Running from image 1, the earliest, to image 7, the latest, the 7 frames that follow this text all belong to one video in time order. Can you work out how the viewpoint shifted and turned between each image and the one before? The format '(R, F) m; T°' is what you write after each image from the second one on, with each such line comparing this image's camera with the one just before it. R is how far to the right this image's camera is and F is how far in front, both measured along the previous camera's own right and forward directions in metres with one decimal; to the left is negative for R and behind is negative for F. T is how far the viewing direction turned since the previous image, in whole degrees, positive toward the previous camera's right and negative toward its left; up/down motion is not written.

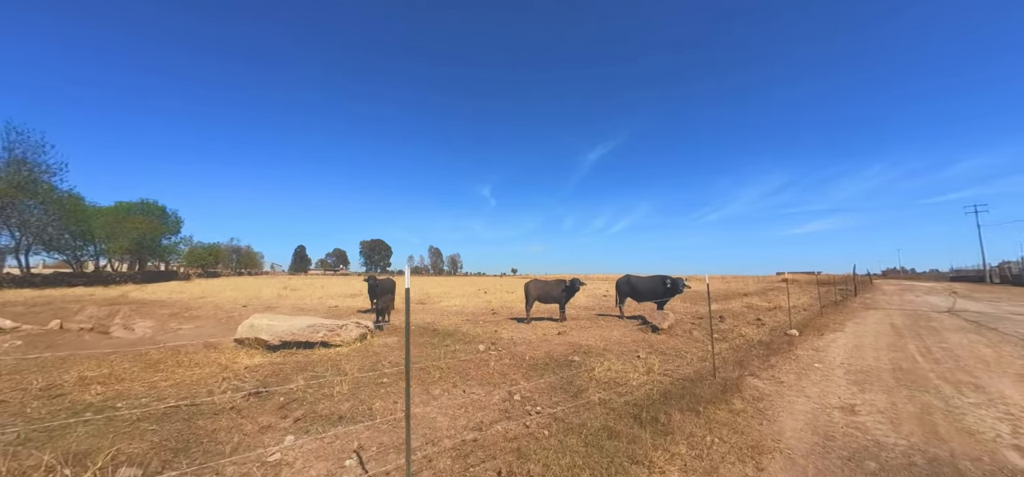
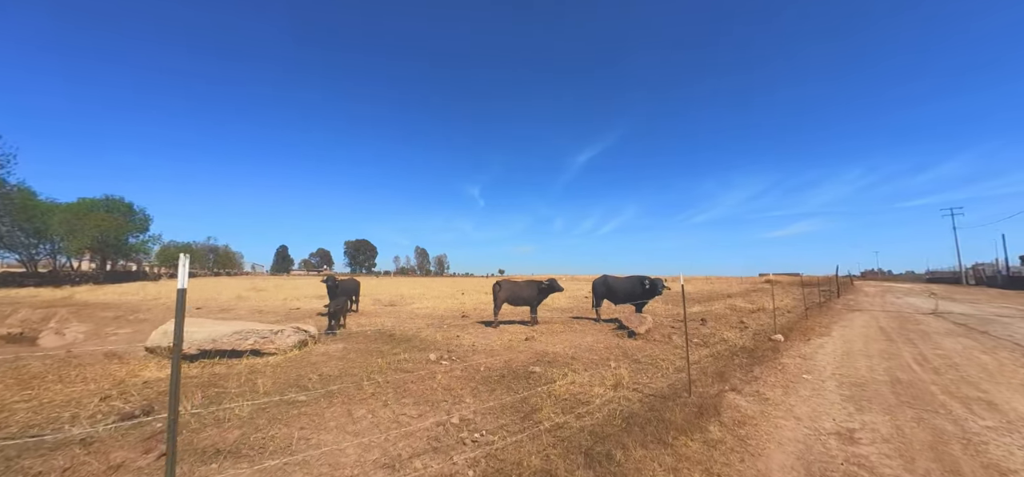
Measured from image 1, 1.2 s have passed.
(+0.9, +1.3) m; +2°
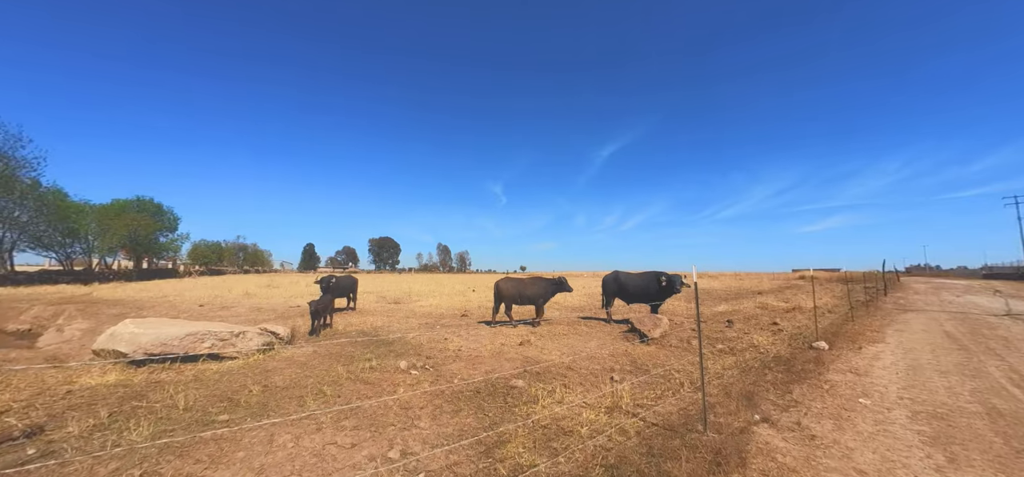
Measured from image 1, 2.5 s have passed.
(+0.9, +1.6) m; -3°
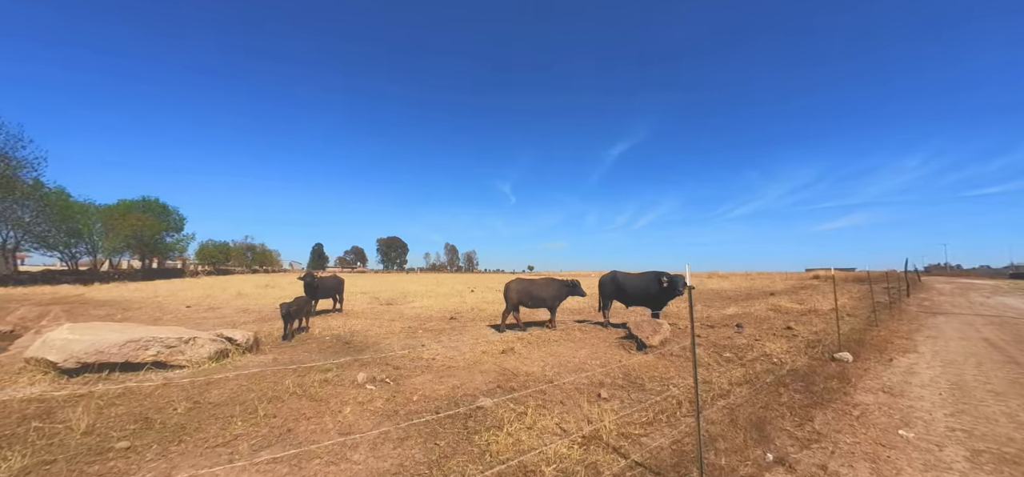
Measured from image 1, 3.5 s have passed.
(+0.7, +1.1) m; -1°
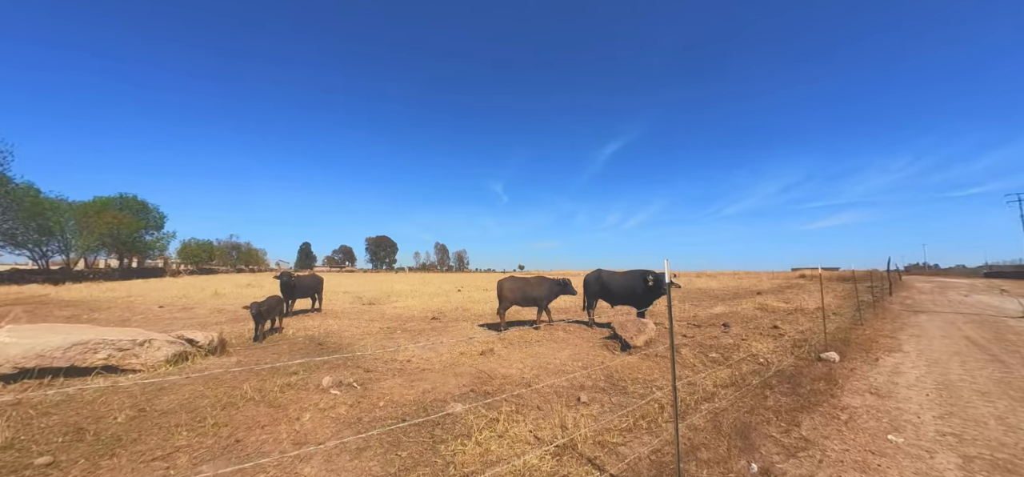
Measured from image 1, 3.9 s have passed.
(+0.3, +0.4) m; +1°
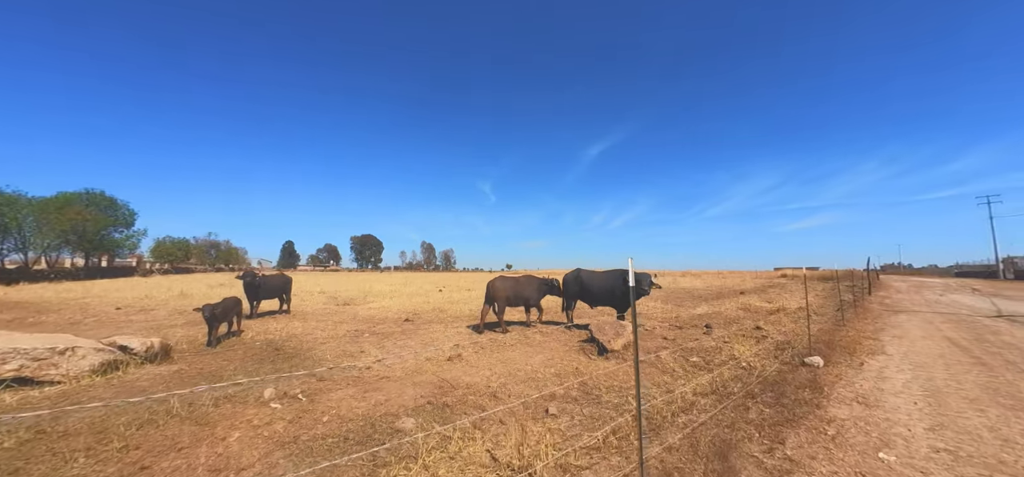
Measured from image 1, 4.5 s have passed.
(+0.4, +0.6) m; +2°
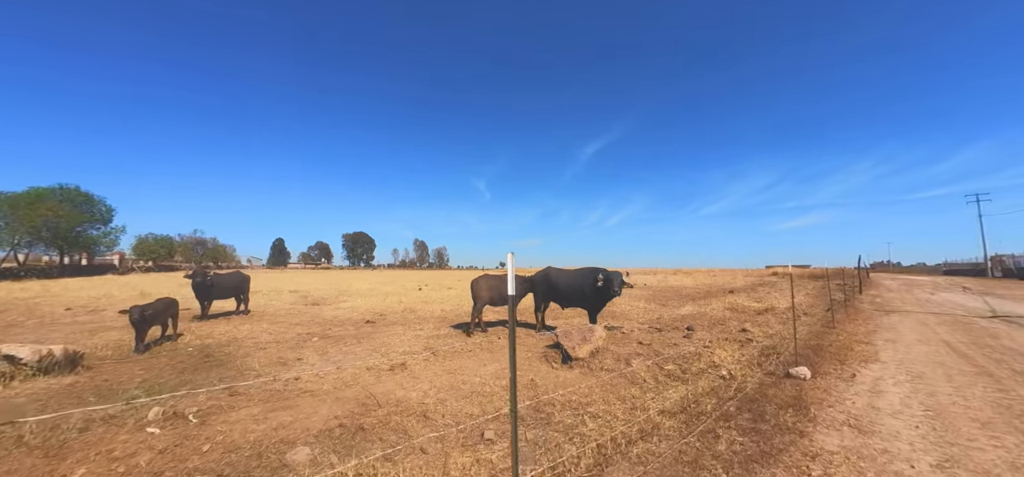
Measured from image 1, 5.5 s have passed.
(+0.9, +1.0) m; +1°
